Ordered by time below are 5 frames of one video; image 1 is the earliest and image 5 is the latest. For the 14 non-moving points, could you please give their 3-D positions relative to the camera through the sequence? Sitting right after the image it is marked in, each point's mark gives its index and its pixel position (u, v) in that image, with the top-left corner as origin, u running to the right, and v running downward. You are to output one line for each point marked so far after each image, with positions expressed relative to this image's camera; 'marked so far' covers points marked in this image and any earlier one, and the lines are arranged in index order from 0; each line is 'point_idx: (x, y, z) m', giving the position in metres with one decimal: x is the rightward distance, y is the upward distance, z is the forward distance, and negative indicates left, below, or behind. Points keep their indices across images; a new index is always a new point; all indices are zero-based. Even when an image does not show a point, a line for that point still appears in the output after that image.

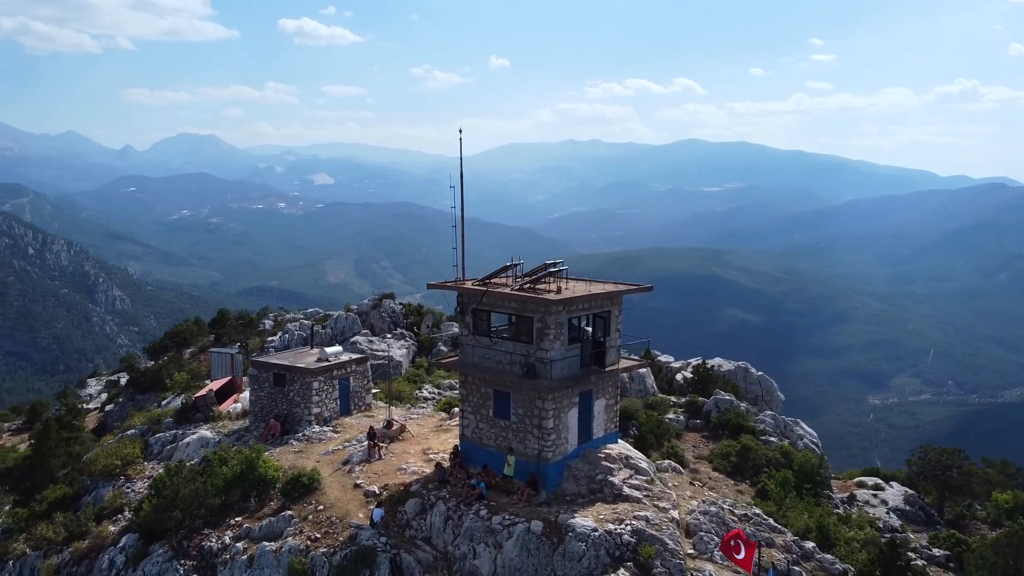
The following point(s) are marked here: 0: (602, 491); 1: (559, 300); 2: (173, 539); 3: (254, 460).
0: (+1.7, -3.9, +15.5) m
1: (+0.9, -0.2, +14.7) m
2: (-7.0, -5.2, +16.6) m
3: (-5.7, -3.8, +17.8) m
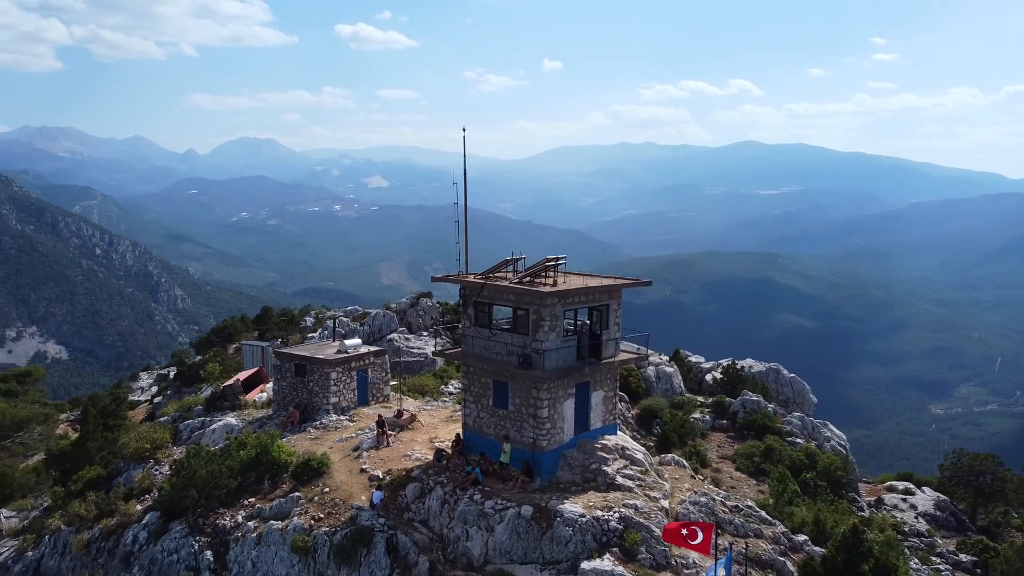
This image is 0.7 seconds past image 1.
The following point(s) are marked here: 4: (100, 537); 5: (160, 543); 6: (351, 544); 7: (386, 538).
0: (+1.6, -3.8, +15.8) m
1: (+0.8, -0.1, +15.2) m
2: (-7.0, -5.0, +17.5) m
3: (-5.6, -3.6, +18.6) m
4: (-9.7, -5.9, +19.0) m
5: (-7.6, -5.5, +17.3) m
6: (-3.0, -4.8, +15.1) m
7: (-2.4, -4.7, +15.1) m
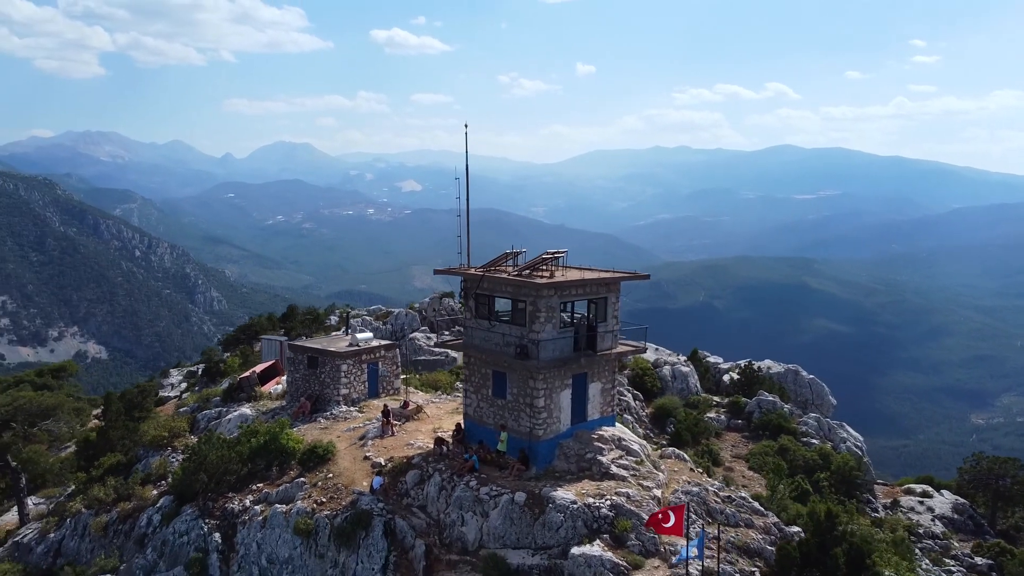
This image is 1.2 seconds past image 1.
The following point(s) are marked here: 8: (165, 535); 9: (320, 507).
0: (+1.6, -3.6, +16.1) m
1: (+0.7, +0.1, +15.5) m
2: (-7.0, -4.8, +18.2) m
3: (-5.6, -3.4, +19.2) m
4: (-9.7, -5.7, +19.7) m
5: (-7.6, -5.3, +17.9) m
6: (-3.1, -4.6, +15.5) m
7: (-2.5, -4.5, +15.5) m
8: (-7.7, -5.5, +17.9) m
9: (-3.9, -4.5, +16.4) m
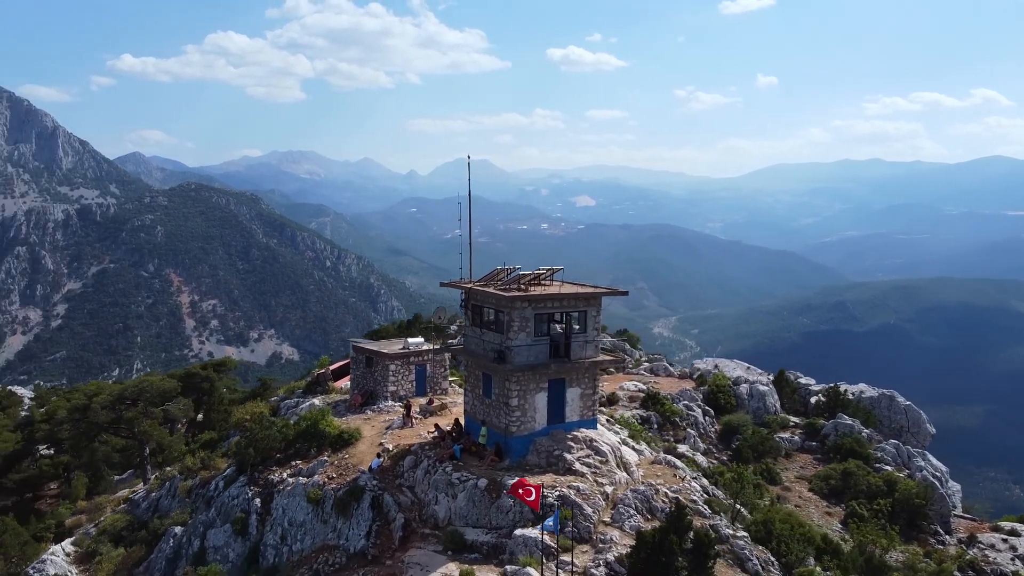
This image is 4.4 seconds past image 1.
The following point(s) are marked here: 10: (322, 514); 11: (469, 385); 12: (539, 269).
0: (+1.0, -3.9, +17.9) m
1: (+0.1, -0.2, +17.6) m
2: (-7.0, -4.9, +21.7) m
3: (-5.4, -3.6, +22.4) m
4: (-9.3, -5.8, +23.7) m
5: (-7.6, -5.4, +21.6) m
6: (-3.7, -4.8, +18.3) m
7: (-3.1, -4.7, +18.2) m
8: (-7.8, -5.6, +21.5) m
9: (-4.3, -4.6, +19.3) m
10: (-4.4, -5.2, +18.6) m
11: (-1.0, -2.4, +19.8) m
12: (+0.6, +0.5, +19.4) m
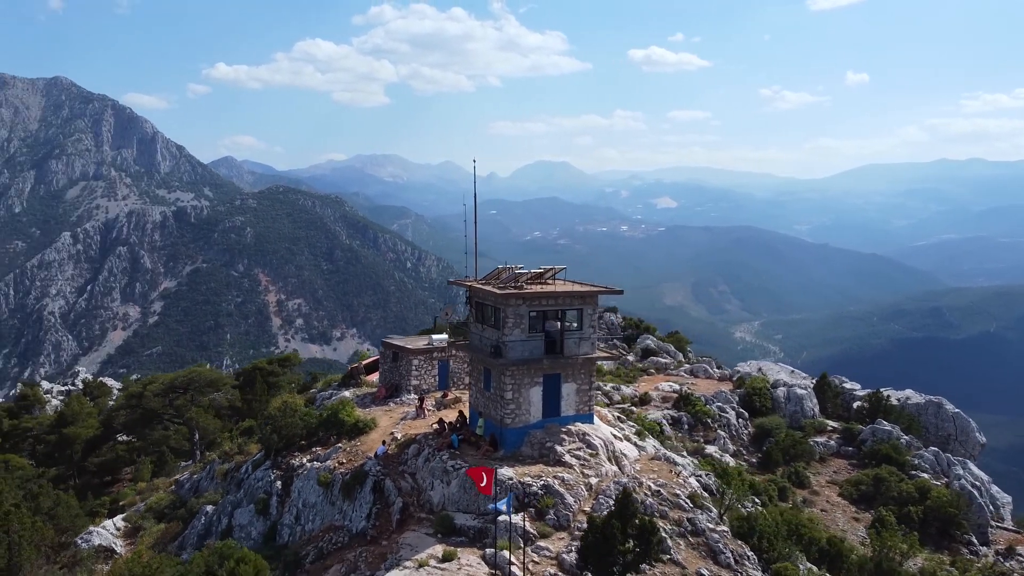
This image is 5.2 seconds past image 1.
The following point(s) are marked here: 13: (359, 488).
0: (+0.8, -3.9, +18.6) m
1: (-0.1, -0.1, +18.4) m
2: (-6.8, -4.8, +23.1) m
3: (-5.1, -3.6, +23.7) m
4: (-8.9, -5.7, +25.4) m
5: (-7.4, -5.3, +23.1) m
6: (-3.9, -4.7, +19.5) m
7: (-3.2, -4.6, +19.3) m
8: (-7.5, -5.5, +23.1) m
9: (-4.4, -4.6, +20.5) m
10: (-4.5, -5.1, +19.8) m
11: (-1.0, -2.4, +20.7) m
12: (+0.7, +0.6, +20.1) m
13: (-3.6, -4.8, +19.3) m
